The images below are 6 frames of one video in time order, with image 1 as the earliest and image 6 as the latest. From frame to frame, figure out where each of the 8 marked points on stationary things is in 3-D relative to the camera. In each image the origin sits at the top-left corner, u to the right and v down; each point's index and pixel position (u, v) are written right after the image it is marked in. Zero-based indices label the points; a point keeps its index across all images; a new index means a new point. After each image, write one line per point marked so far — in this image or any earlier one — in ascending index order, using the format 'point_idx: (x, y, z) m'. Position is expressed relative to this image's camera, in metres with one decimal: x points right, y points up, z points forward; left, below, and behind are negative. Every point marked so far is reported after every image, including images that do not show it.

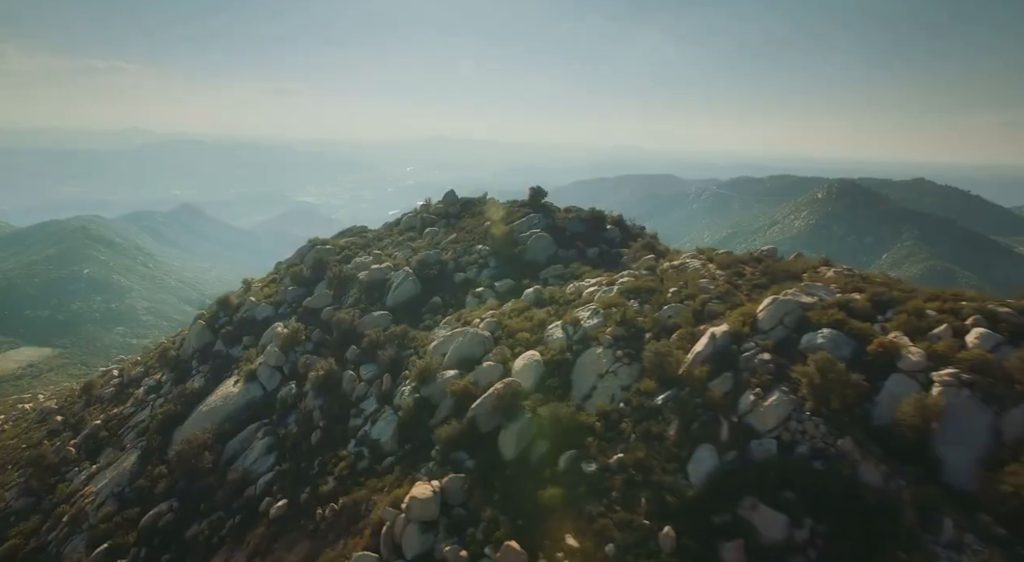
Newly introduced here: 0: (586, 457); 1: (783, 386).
0: (+2.3, -5.4, +19.6) m
1: (+7.9, -3.0, +18.7) m
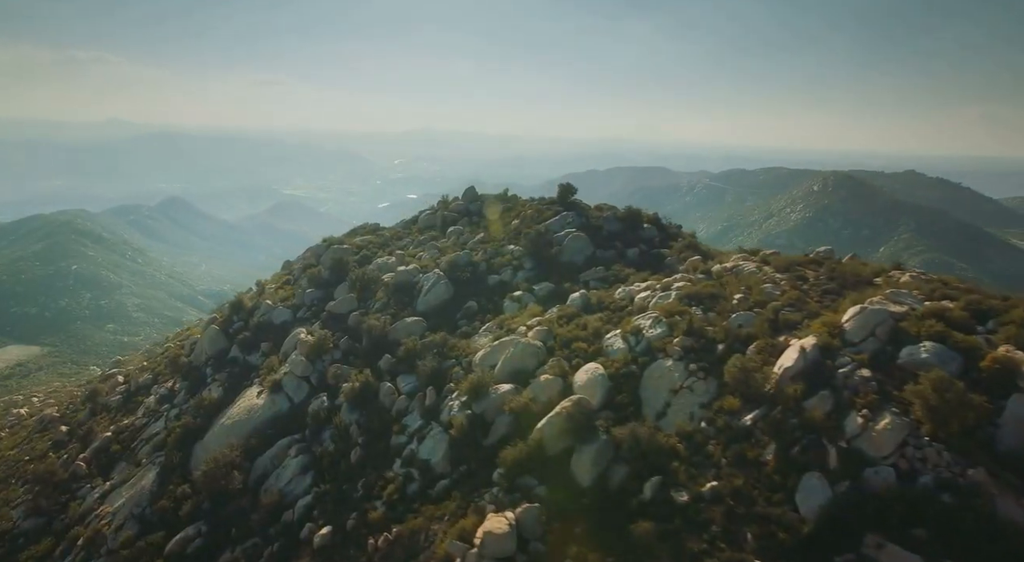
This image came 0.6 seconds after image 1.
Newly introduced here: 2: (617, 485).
0: (+4.5, -5.7, +17.9) m
1: (+10.1, -3.3, +17.1) m
2: (+3.1, -5.9, +18.7) m
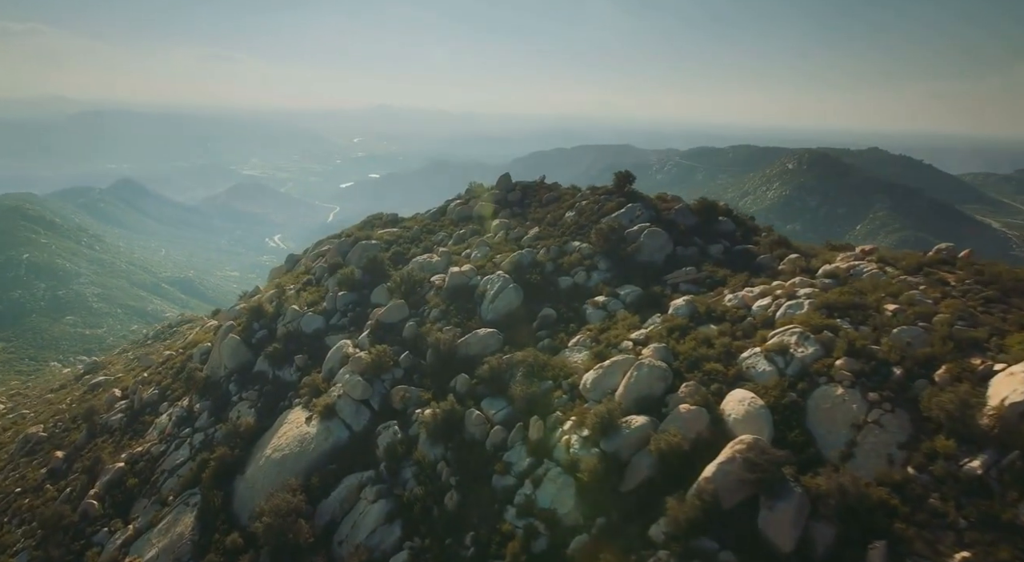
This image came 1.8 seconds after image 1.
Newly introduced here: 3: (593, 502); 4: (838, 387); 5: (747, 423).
0: (+9.1, -6.2, +14.7) m
1: (+14.7, -3.8, +14.2) m
2: (+7.6, -6.5, +15.4) m
3: (+2.4, -6.6, +19.3) m
4: (+9.7, -3.2, +19.0) m
5: (+6.8, -4.1, +18.7) m
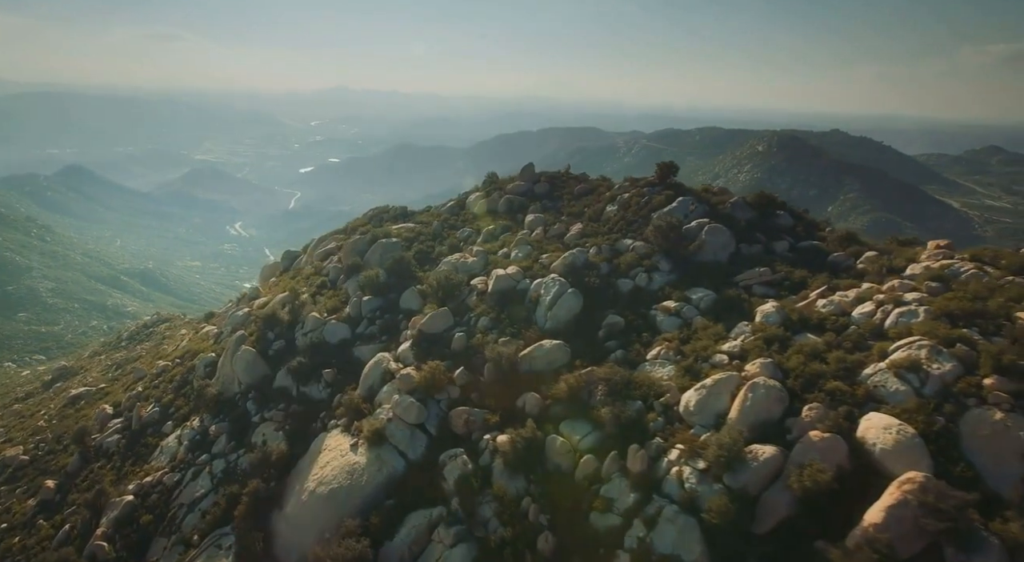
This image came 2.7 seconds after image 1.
0: (+12.5, -6.6, +12.8) m
1: (+18.1, -4.2, +12.5) m
2: (+11.0, -6.9, +13.4) m
3: (+5.6, -7.0, +17.0) m
4: (+12.8, -3.5, +17.0) m
5: (+10.0, -4.5, +16.6) m
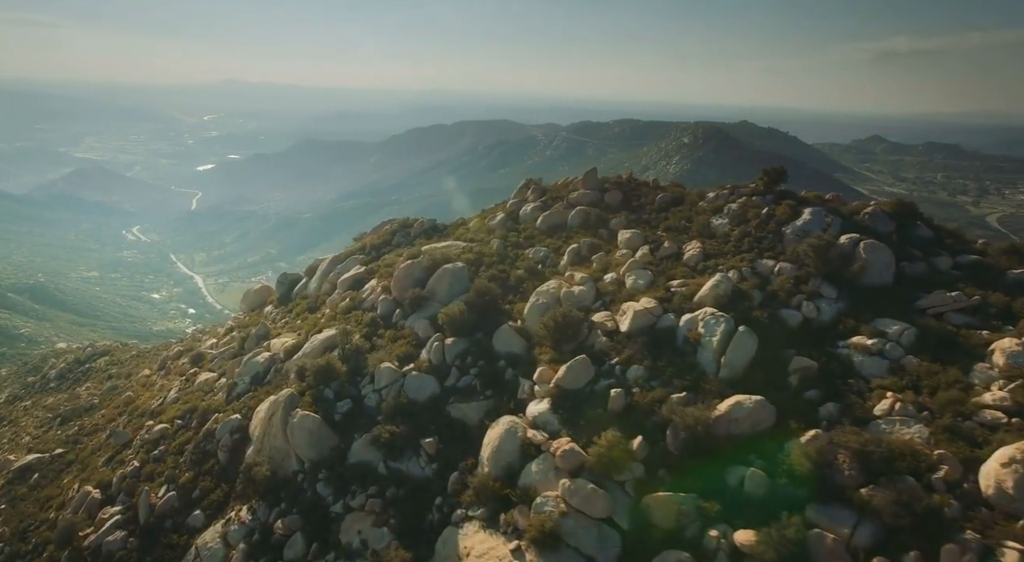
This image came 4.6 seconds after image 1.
0: (+20.2, -7.6, +9.6) m
1: (+25.7, -4.9, +10.1) m
2: (+18.6, -7.9, +10.0) m
3: (+12.8, -8.2, +12.8) m
4: (+19.8, -4.4, +13.8) m
5: (+17.1, -5.5, +13.0) m
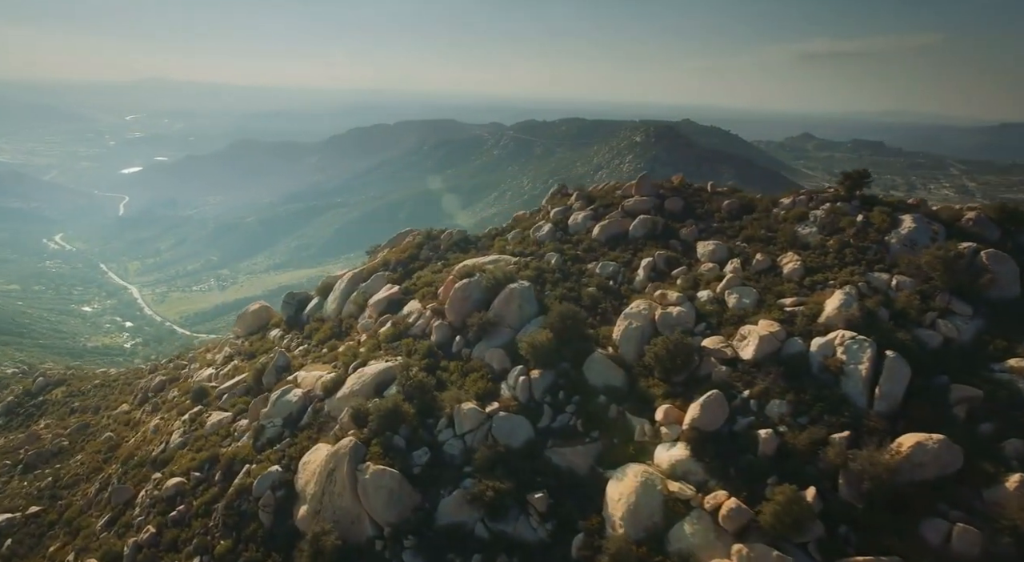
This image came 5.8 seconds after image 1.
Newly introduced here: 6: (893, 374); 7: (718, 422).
0: (+25.3, -8.0, +8.4) m
1: (+30.7, -5.1, +9.3) m
2: (+23.7, -8.3, +8.6) m
3: (+17.7, -8.7, +10.9) m
4: (+24.5, -4.8, +12.5) m
5: (+21.9, -5.9, +11.4) m
6: (+11.7, -2.8, +19.7) m
7: (+6.4, -4.2, +19.8) m
